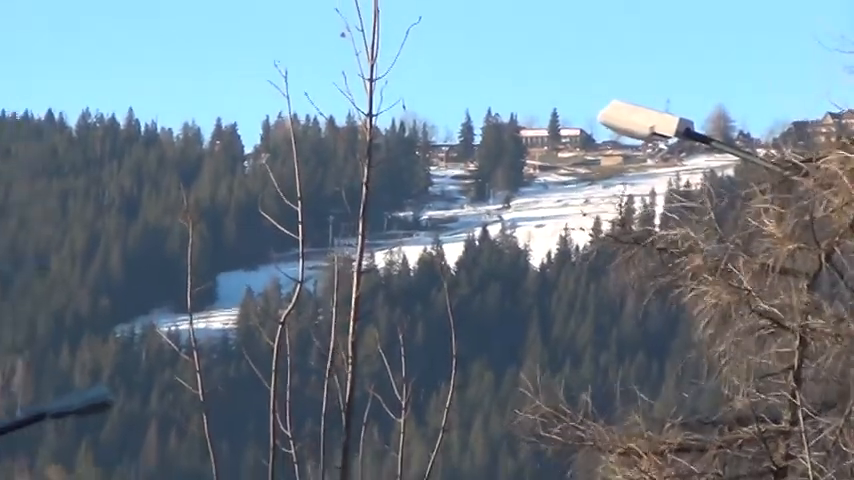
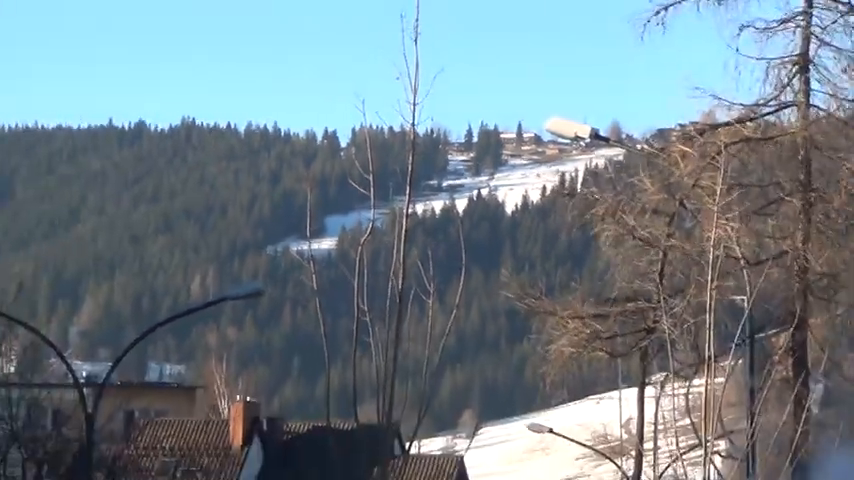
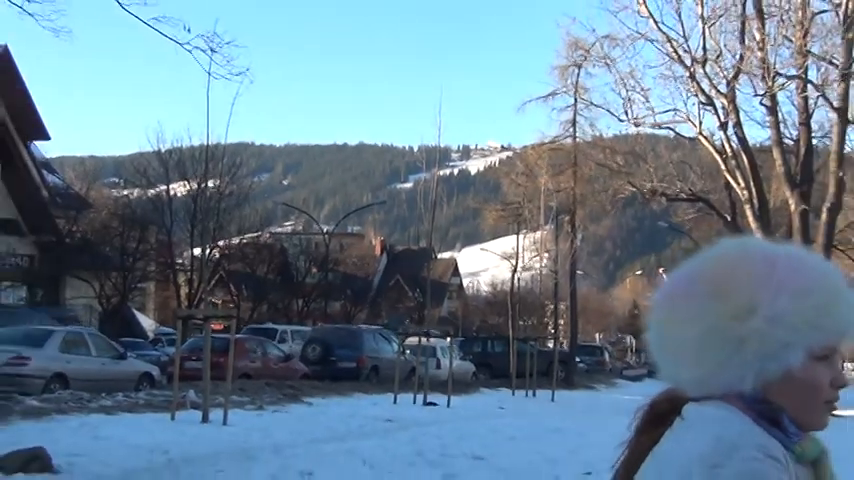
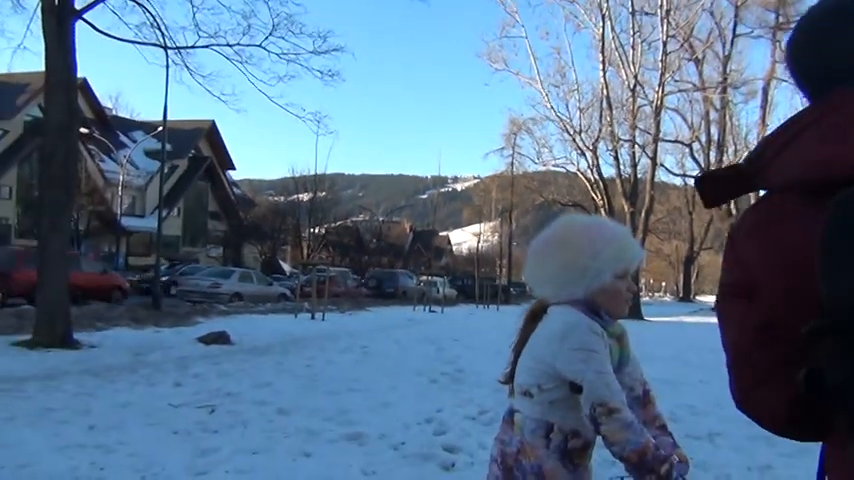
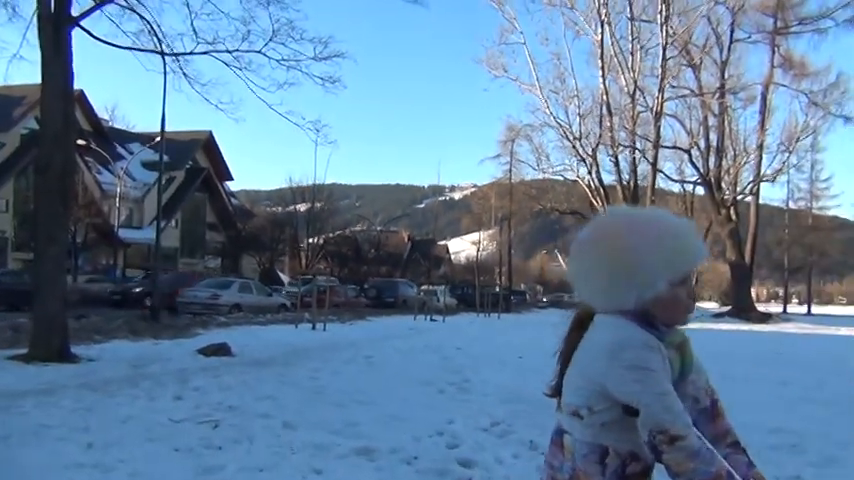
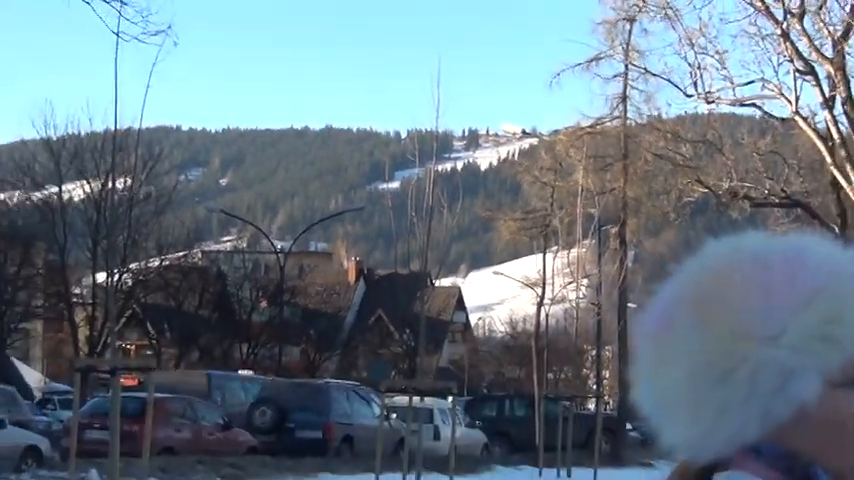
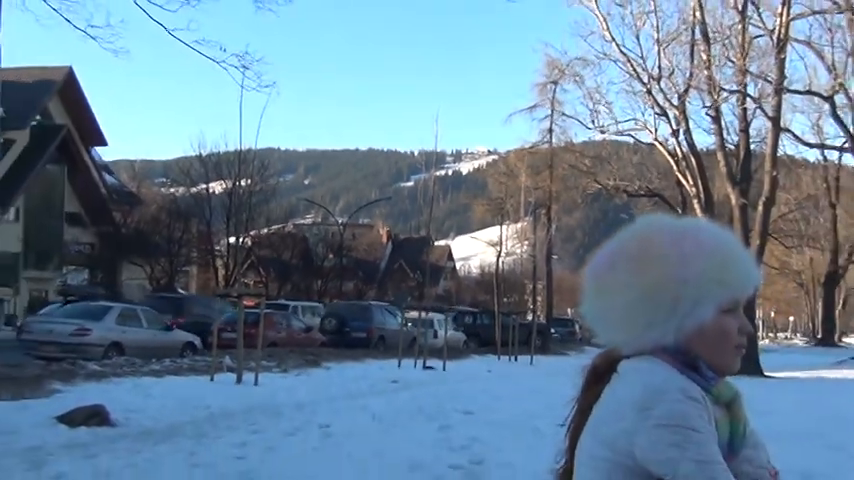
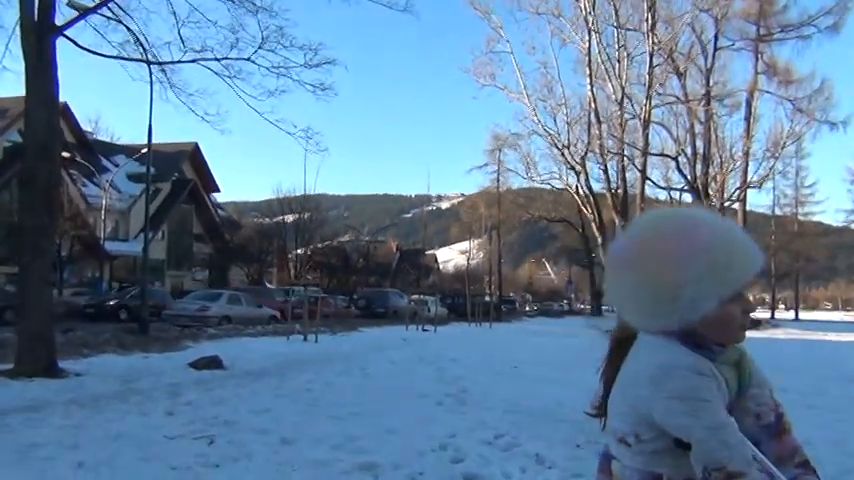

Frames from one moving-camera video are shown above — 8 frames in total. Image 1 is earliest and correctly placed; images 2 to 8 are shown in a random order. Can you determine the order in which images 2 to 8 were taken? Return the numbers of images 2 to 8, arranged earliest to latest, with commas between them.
2, 6, 3, 7, 4, 5, 8
